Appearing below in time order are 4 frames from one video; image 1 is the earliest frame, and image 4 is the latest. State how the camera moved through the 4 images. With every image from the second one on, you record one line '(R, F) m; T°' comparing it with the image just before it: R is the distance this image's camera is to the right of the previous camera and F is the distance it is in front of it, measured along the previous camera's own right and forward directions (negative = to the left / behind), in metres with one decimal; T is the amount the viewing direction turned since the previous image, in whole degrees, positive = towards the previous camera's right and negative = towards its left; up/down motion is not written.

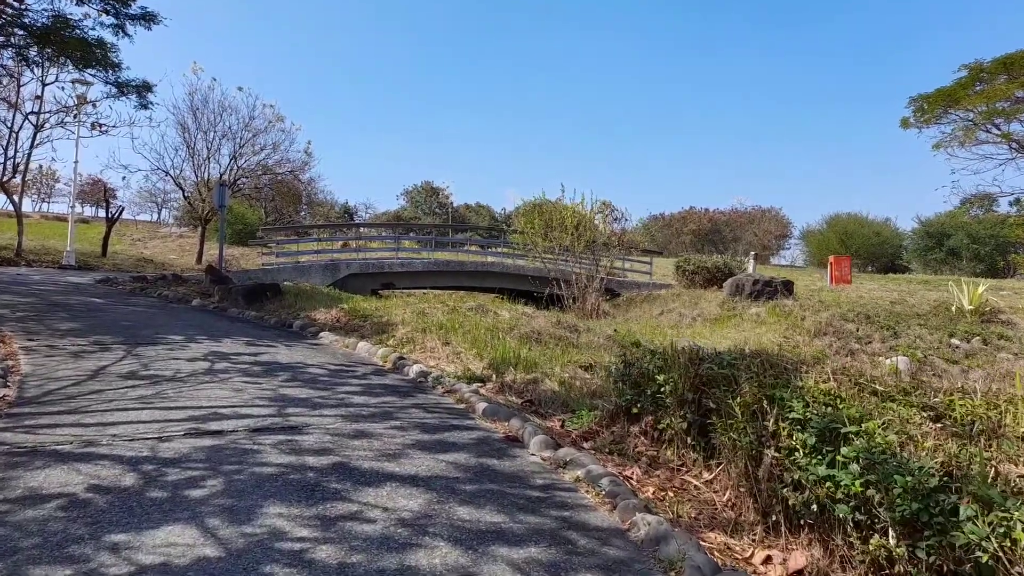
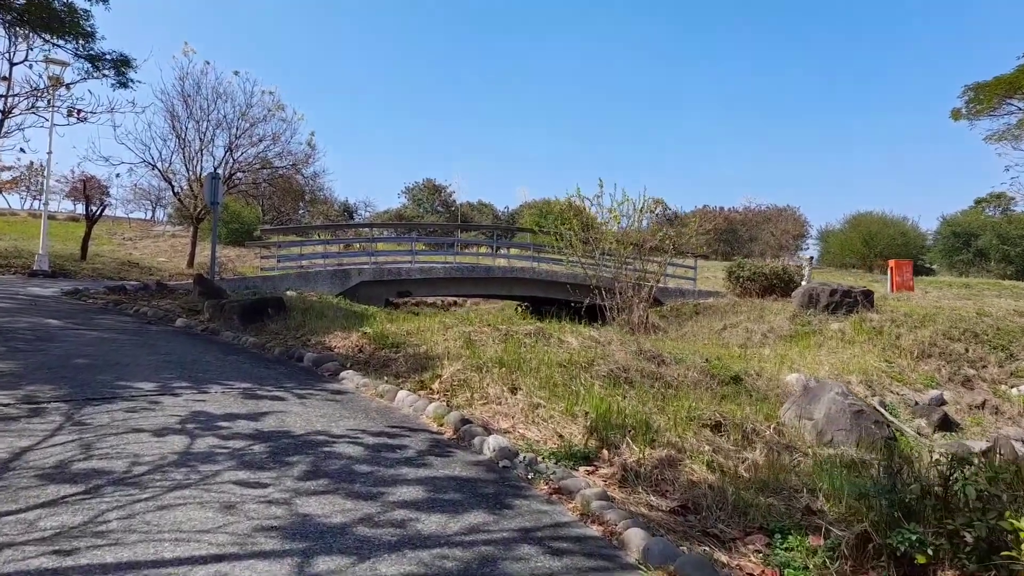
(-0.7, +2.0) m; 0°
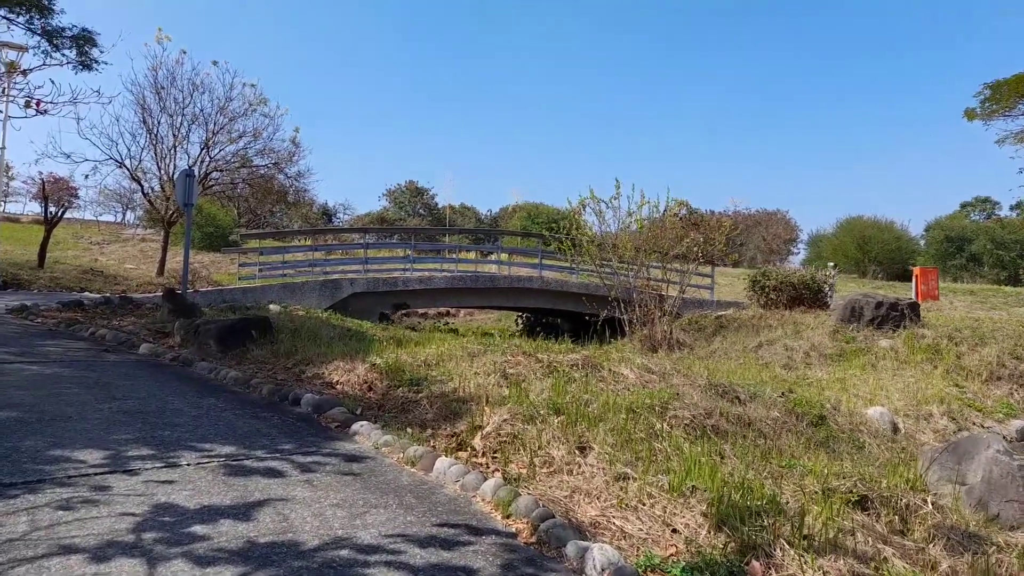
(-0.6, +1.4) m; +2°
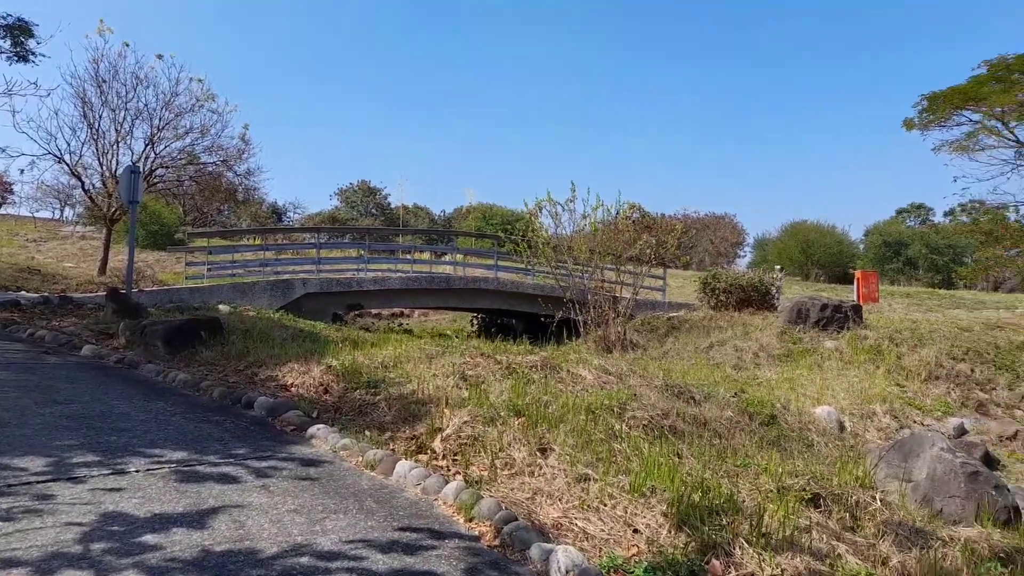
(0.0, 0.0) m; +4°
